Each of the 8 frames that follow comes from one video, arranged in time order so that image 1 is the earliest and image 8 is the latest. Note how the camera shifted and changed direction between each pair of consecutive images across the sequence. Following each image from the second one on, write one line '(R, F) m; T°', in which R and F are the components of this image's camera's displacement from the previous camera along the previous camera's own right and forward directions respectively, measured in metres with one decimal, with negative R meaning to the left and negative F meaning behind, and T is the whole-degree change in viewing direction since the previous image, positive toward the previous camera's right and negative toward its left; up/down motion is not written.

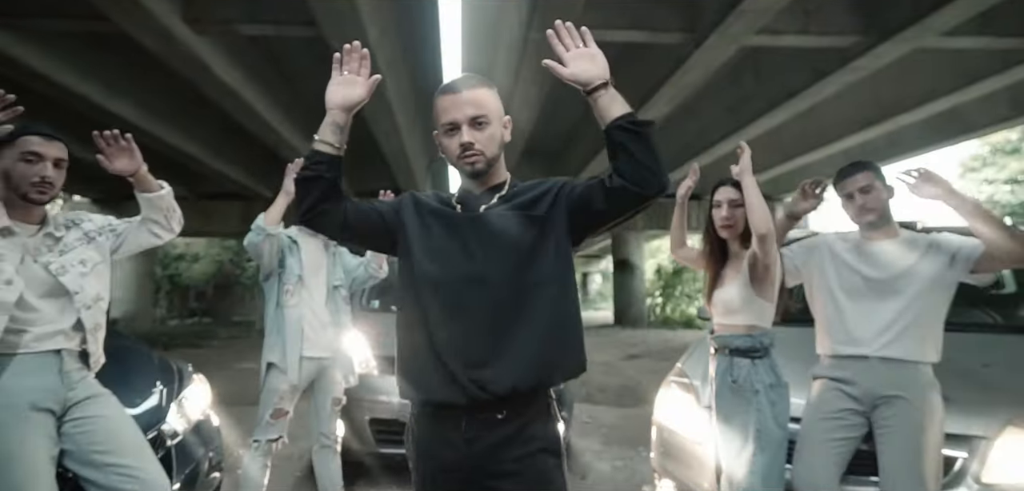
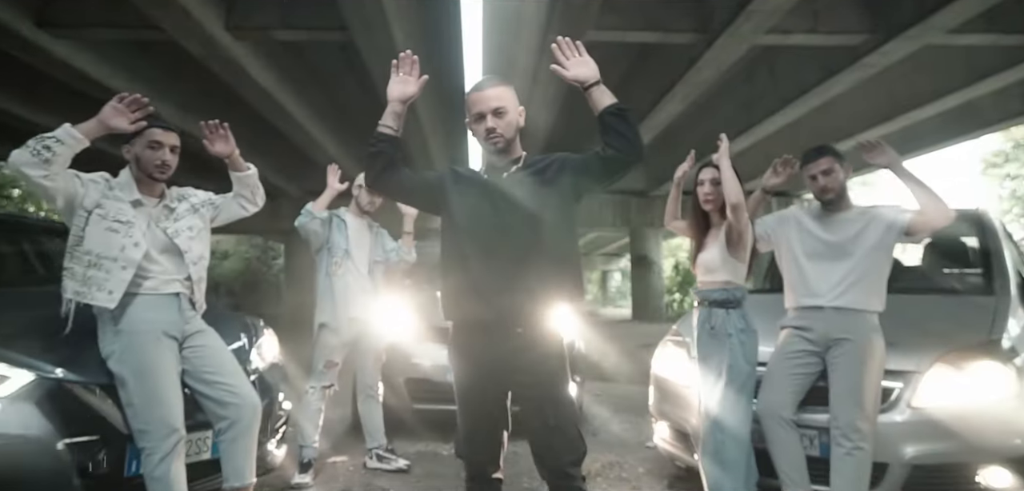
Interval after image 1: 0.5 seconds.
(0.0, -0.5) m; -2°
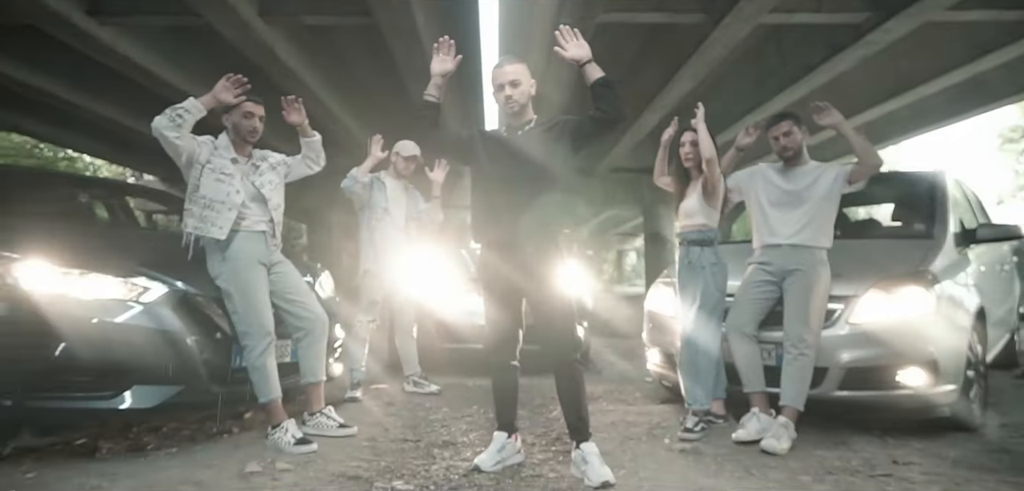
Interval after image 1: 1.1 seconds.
(0.0, -0.6) m; -2°
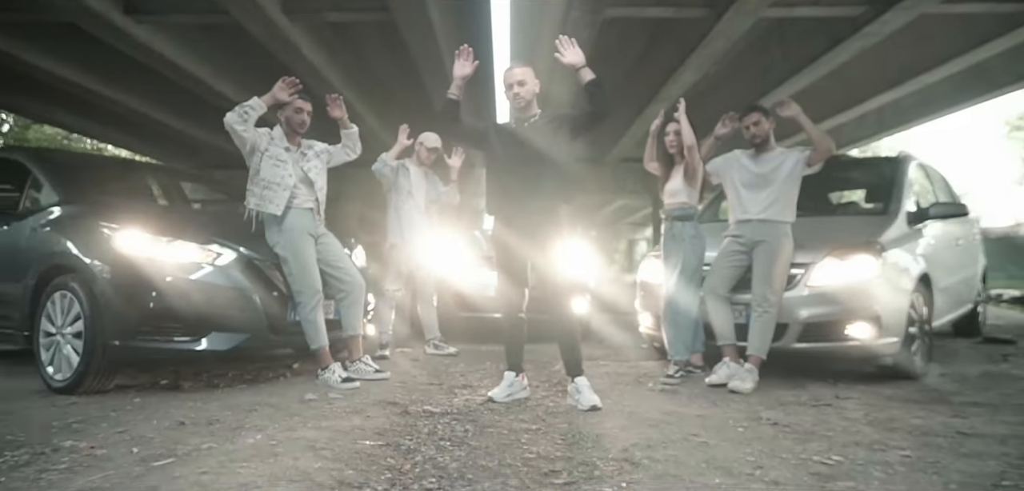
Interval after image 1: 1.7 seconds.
(0.0, -0.6) m; -1°
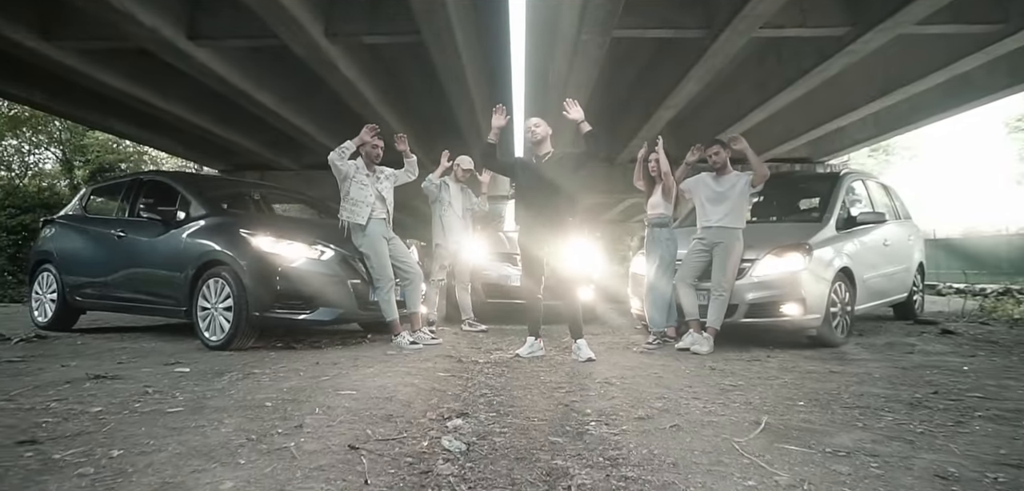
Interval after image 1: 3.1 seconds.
(-0.1, -1.3) m; -1°
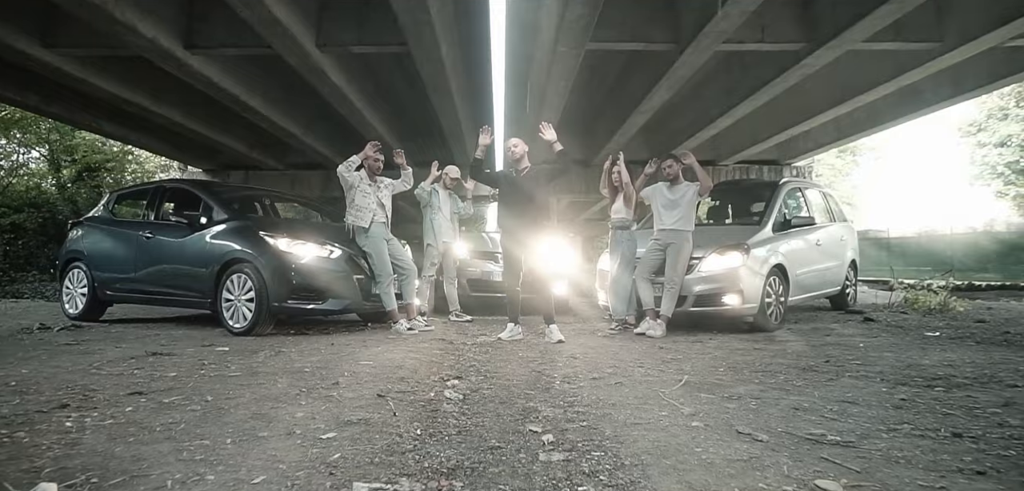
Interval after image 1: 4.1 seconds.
(0.0, -0.8) m; +2°
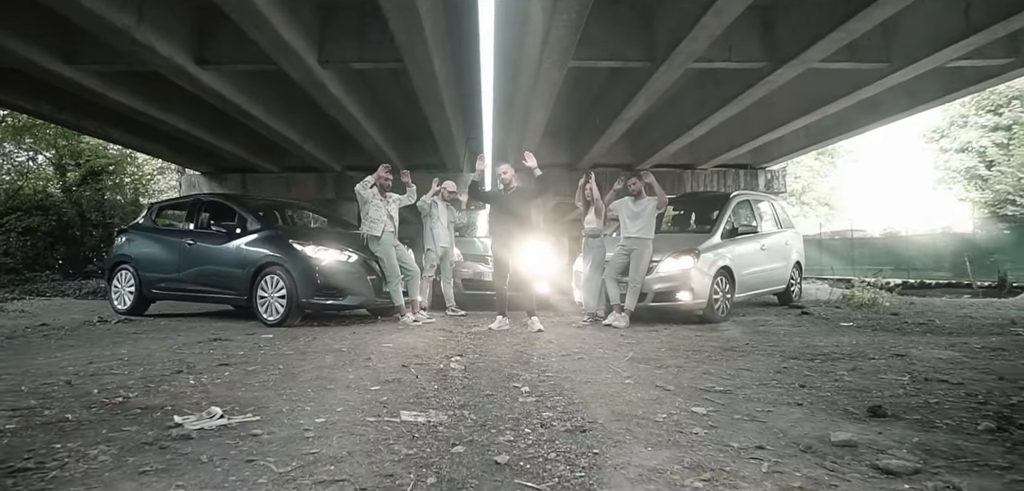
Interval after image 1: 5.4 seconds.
(0.0, -1.0) m; +1°
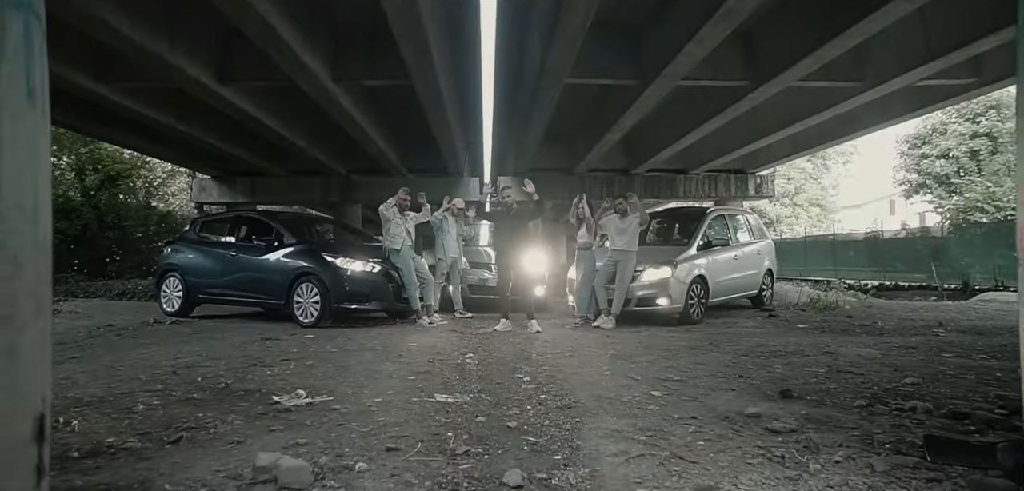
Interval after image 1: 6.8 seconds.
(-0.1, -1.0) m; 0°
